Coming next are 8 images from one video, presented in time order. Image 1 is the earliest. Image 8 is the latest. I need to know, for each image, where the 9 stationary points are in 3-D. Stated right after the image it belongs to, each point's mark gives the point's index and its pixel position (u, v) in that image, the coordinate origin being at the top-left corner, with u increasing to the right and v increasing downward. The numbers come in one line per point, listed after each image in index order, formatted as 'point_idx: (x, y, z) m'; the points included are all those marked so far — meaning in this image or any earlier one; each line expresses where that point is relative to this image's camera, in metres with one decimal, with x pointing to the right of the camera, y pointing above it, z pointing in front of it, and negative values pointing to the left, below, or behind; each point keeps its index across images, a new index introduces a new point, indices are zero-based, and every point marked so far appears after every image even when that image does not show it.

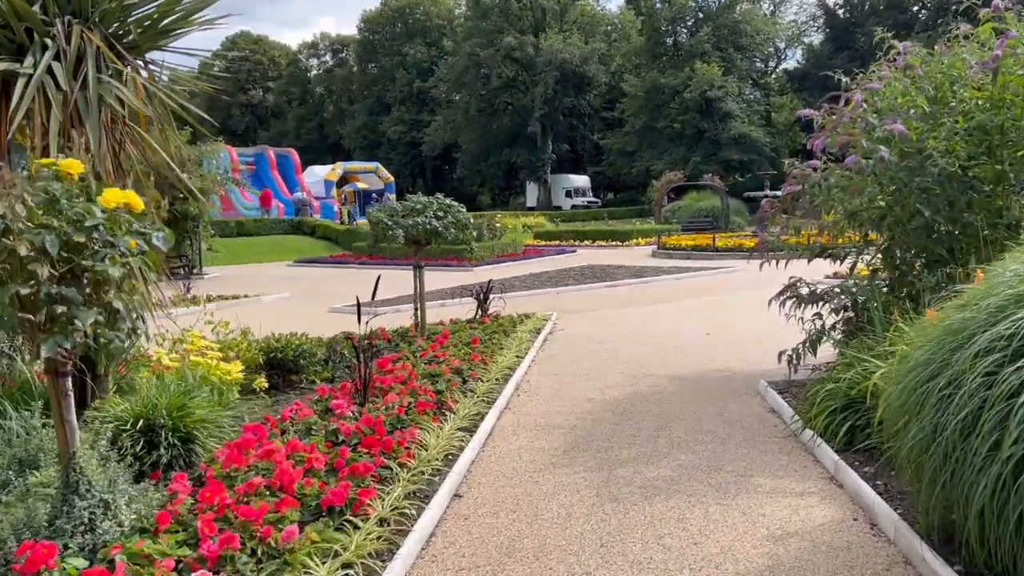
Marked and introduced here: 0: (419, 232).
0: (-0.8, +0.5, +7.2) m
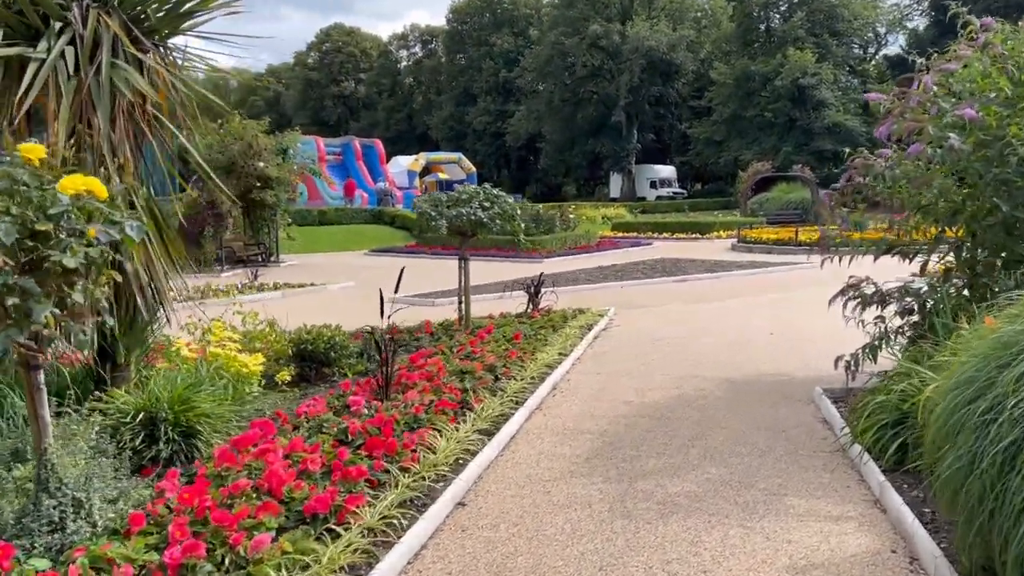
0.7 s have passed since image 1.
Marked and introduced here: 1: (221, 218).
0: (-0.4, +0.5, +7.1) m
1: (-5.3, +1.3, +15.6) m
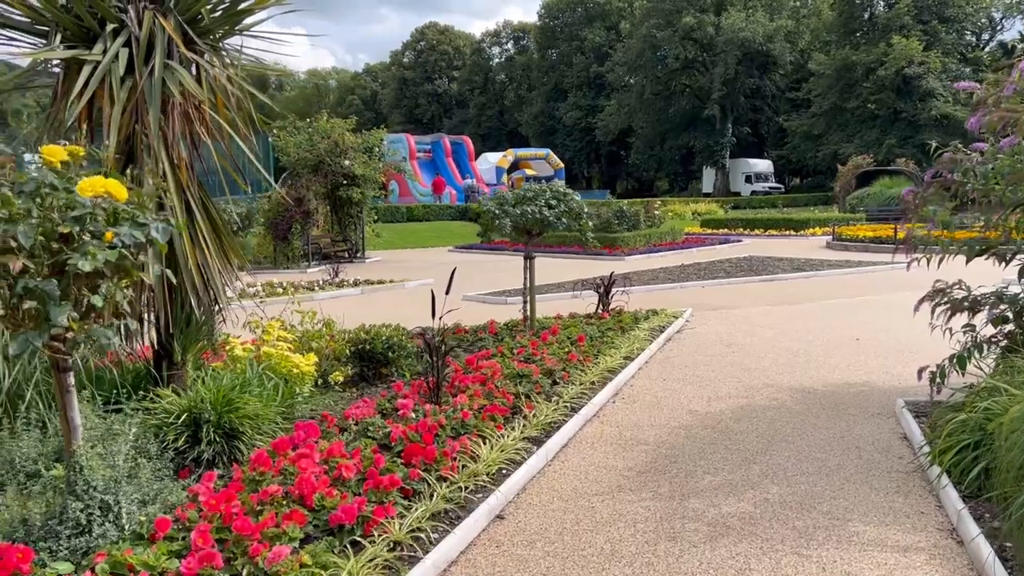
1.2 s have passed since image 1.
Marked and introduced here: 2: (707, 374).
0: (+0.1, +0.5, +6.9) m
1: (-3.8, +1.4, +15.9) m
2: (+1.4, -0.6, +6.1) m
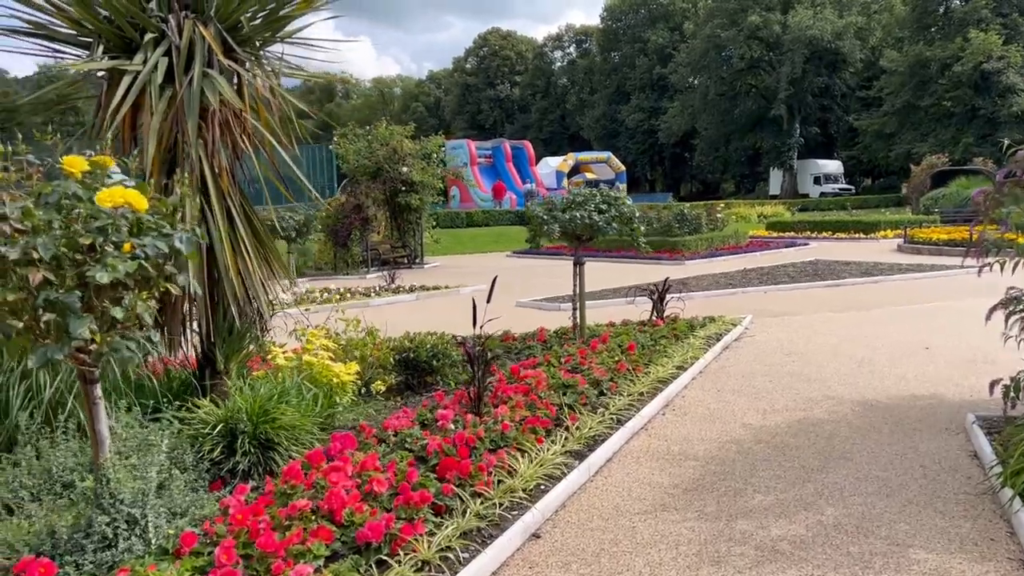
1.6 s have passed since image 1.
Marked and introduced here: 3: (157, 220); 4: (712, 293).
0: (+0.5, +0.5, +6.8) m
1: (-2.7, +1.2, +16.0) m
2: (+1.7, -0.7, +5.9) m
3: (-1.2, +0.2, +2.8) m
4: (+2.4, -0.1, +10.5) m
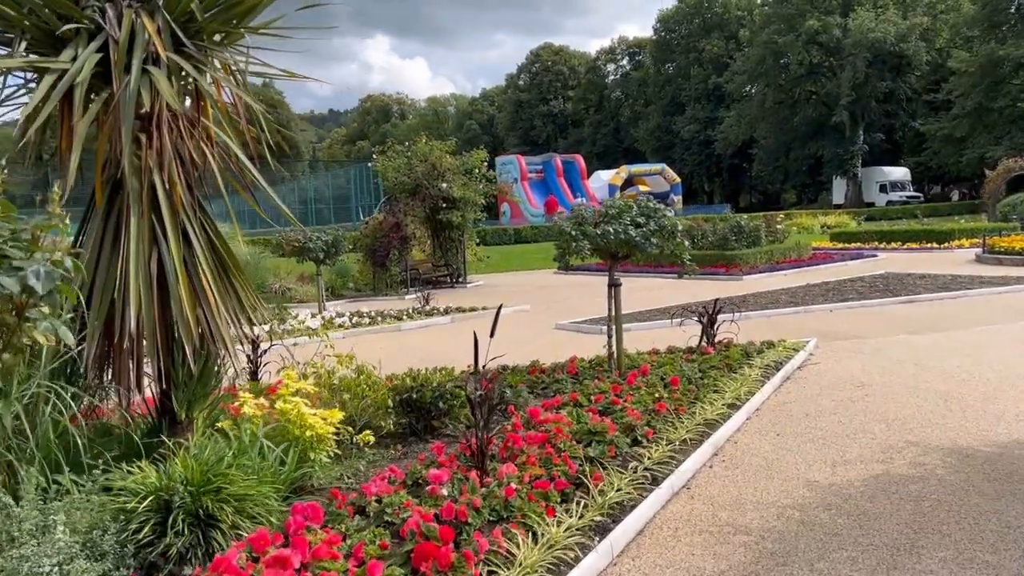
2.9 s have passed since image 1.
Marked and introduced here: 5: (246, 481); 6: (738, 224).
0: (+0.7, +0.3, +5.9) m
1: (-1.9, +0.9, +15.4) m
2: (+1.9, -0.8, +5.0) m
3: (-1.3, +0.1, +2.1) m
4: (+2.9, -0.3, +9.5) m
5: (-1.0, -0.8, +3.2) m
6: (+4.7, +1.3, +18.0) m
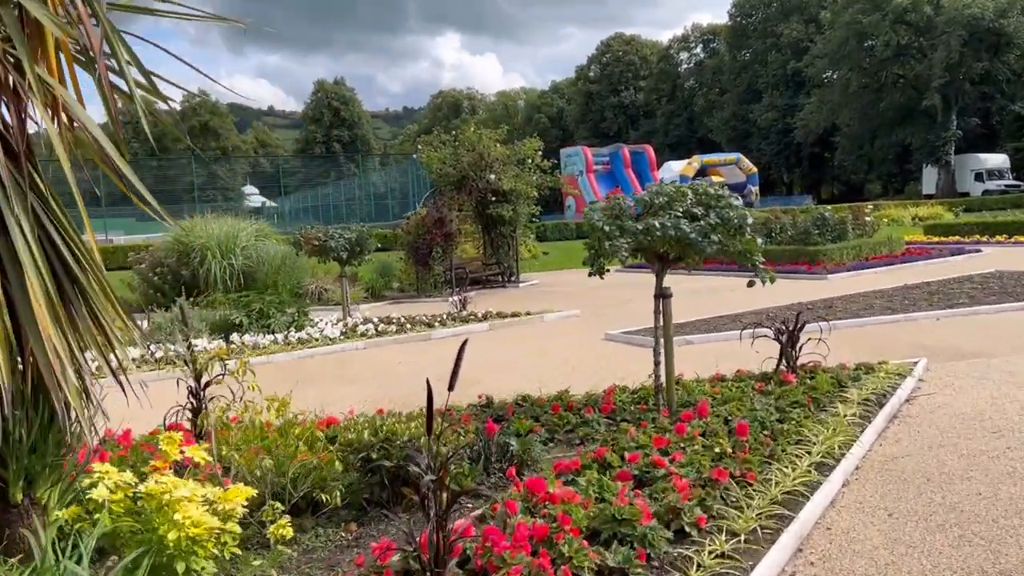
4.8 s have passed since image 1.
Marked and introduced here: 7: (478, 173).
0: (+0.8, +0.2, +4.5) m
1: (-1.0, +0.9, +14.2) m
2: (+1.9, -0.9, +3.5) m
3: (-1.5, 0.0, +0.9) m
4: (+3.2, -0.3, +7.9) m
5: (-1.2, -0.8, +2.0) m
6: (+5.8, +1.4, +16.1) m
7: (-0.6, +2.0, +14.7) m
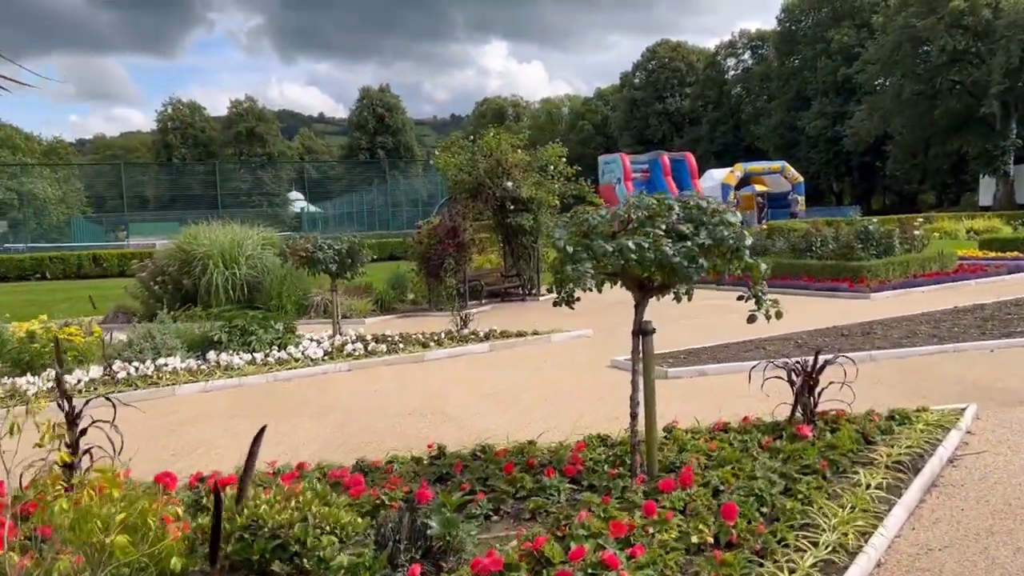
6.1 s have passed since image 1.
0: (+0.5, +0.1, +3.7) m
1: (-0.7, +0.6, +13.4) m
2: (+1.5, -1.0, +2.5) m
3: (-1.9, -0.1, +0.2) m
4: (+3.2, -0.6, +6.9) m
5: (-1.5, -0.9, +1.2) m
6: (+6.2, +1.0, +15.0) m
7: (-0.3, +1.8, +13.9) m
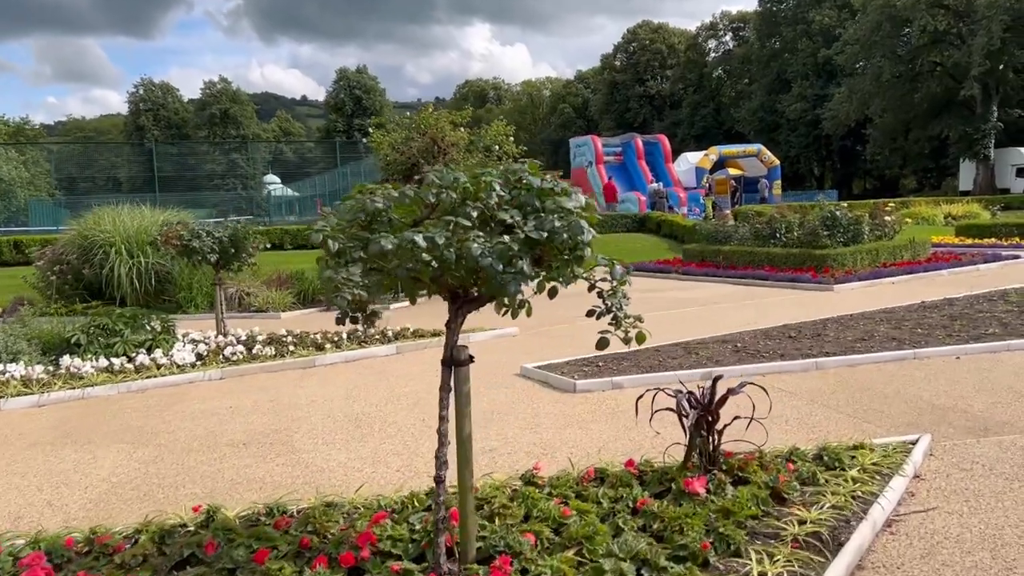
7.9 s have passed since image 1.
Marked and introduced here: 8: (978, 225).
0: (-0.2, 0.0, +2.6) m
1: (-1.7, +0.8, +12.3) m
2: (+0.8, -1.1, +1.5) m
3: (-2.6, -0.2, -1.0) m
4: (+2.3, -0.5, +5.9) m
5: (-2.3, -1.0, +0.1) m
6: (+5.2, +1.2, +14.0) m
7: (-1.2, +1.9, +12.8) m
8: (+9.9, +1.3, +18.1) m
